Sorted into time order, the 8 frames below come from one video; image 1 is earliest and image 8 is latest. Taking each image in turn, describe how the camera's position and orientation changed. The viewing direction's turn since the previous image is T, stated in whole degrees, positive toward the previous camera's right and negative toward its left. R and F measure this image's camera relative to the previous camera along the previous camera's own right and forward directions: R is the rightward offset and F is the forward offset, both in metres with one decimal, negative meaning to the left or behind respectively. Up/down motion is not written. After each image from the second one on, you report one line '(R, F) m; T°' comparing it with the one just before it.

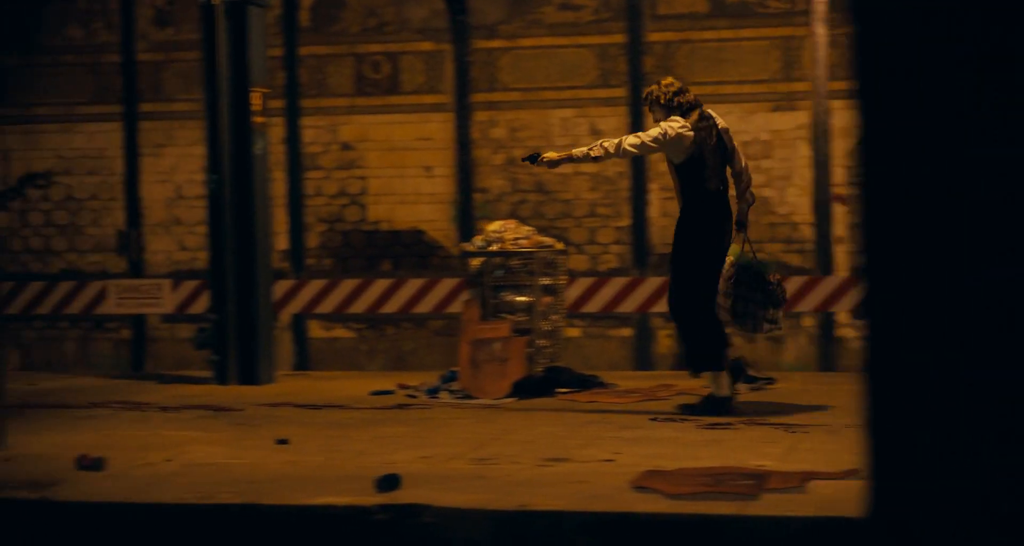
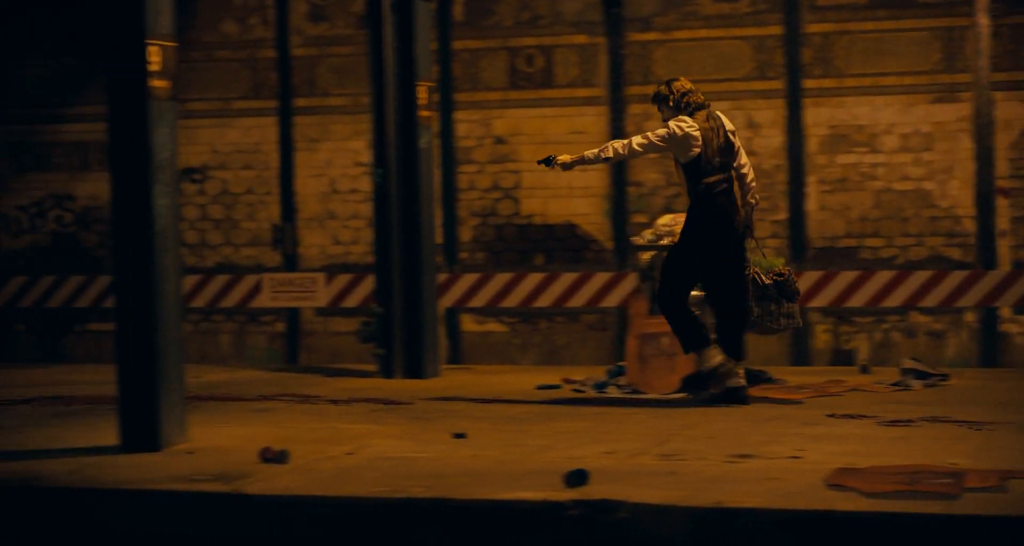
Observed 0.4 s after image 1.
(-0.2, +0.1) m; -4°
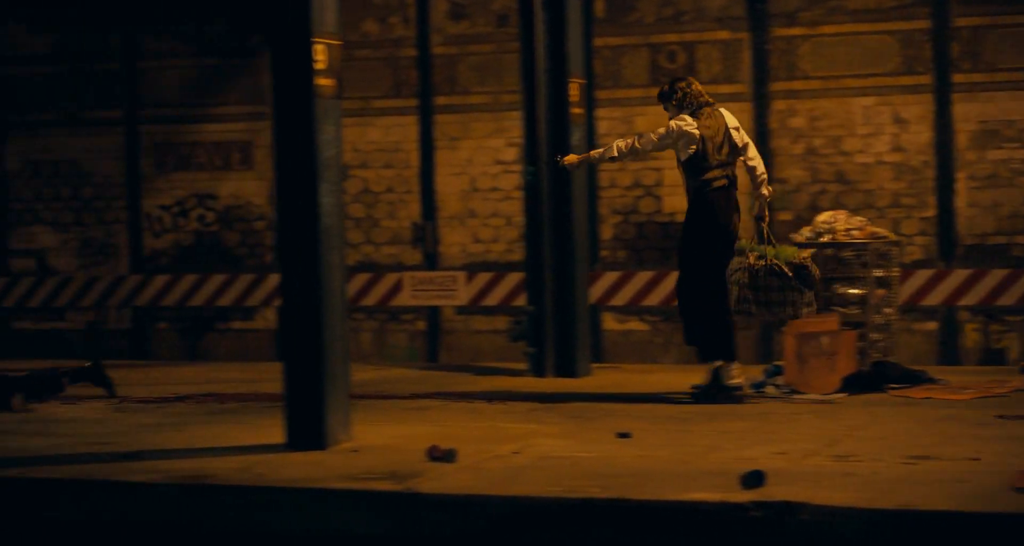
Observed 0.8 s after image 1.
(-0.2, +0.1) m; -4°
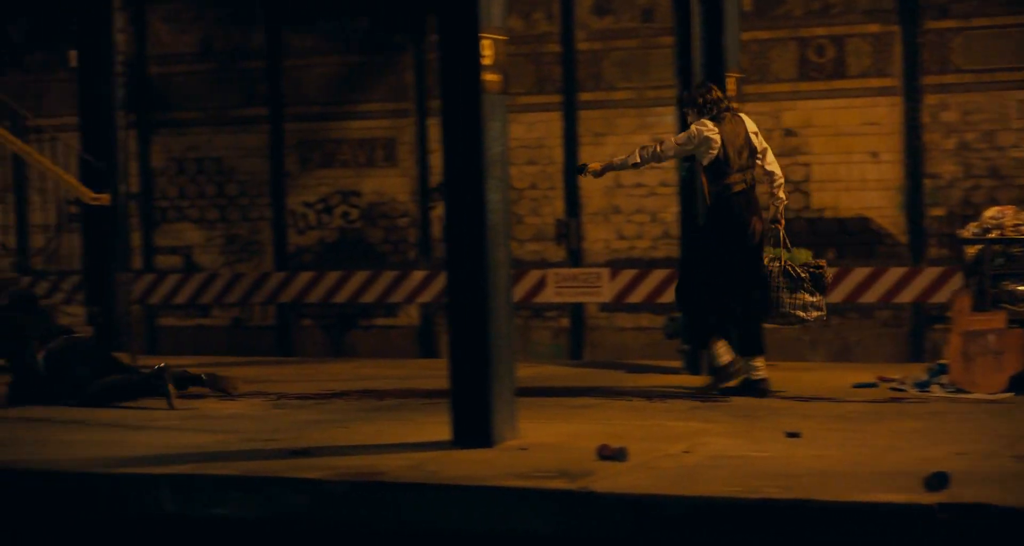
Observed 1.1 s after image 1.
(-0.2, +0.1) m; -4°
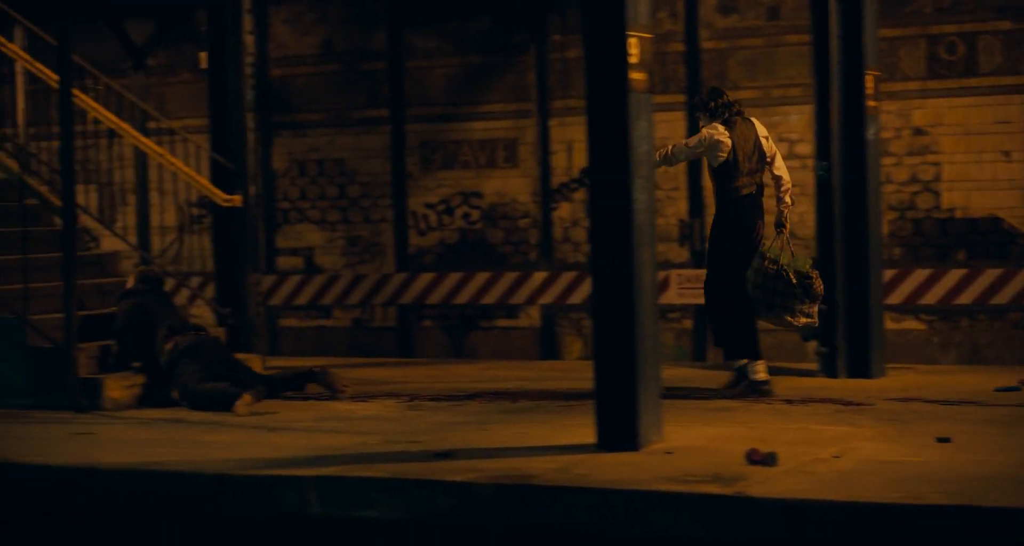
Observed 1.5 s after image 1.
(-0.2, +0.1) m; -3°
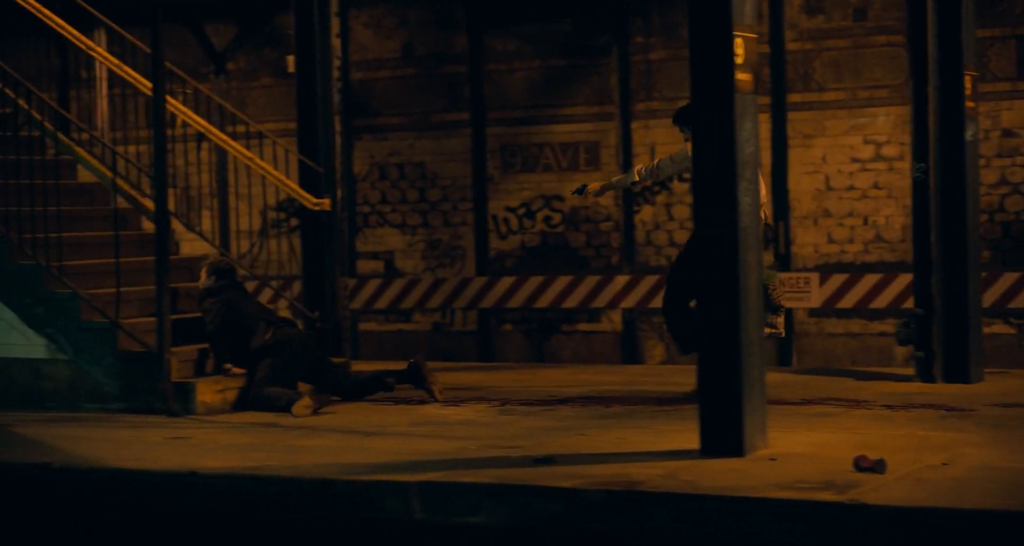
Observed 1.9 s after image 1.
(-0.2, +0.1) m; -2°
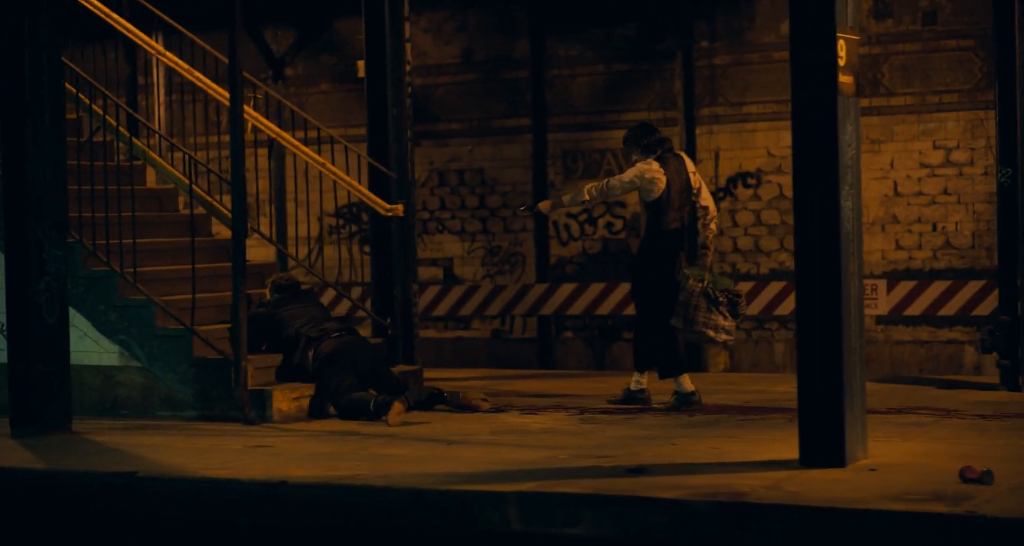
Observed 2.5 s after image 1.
(-0.2, +0.1) m; -1°
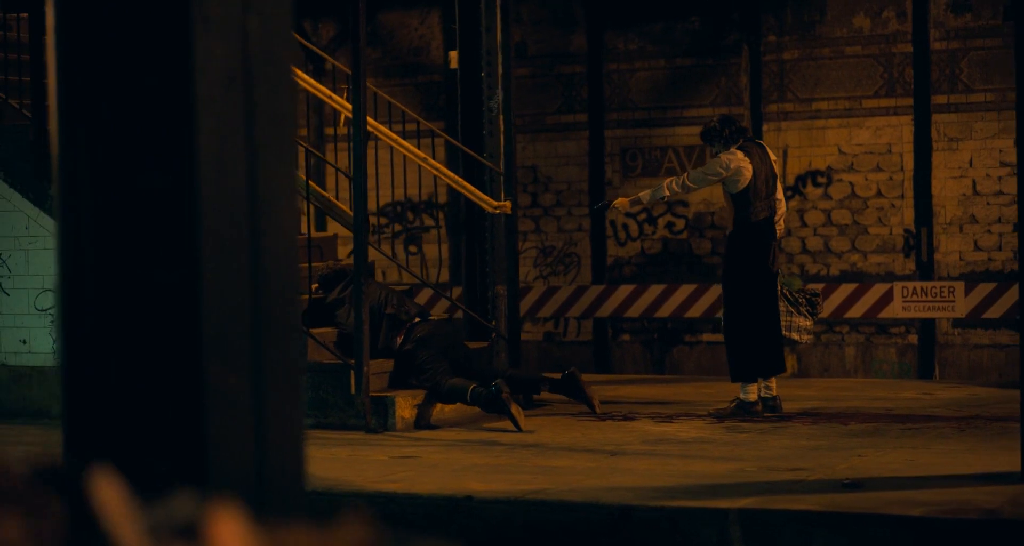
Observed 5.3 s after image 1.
(-0.9, +0.5) m; +2°
